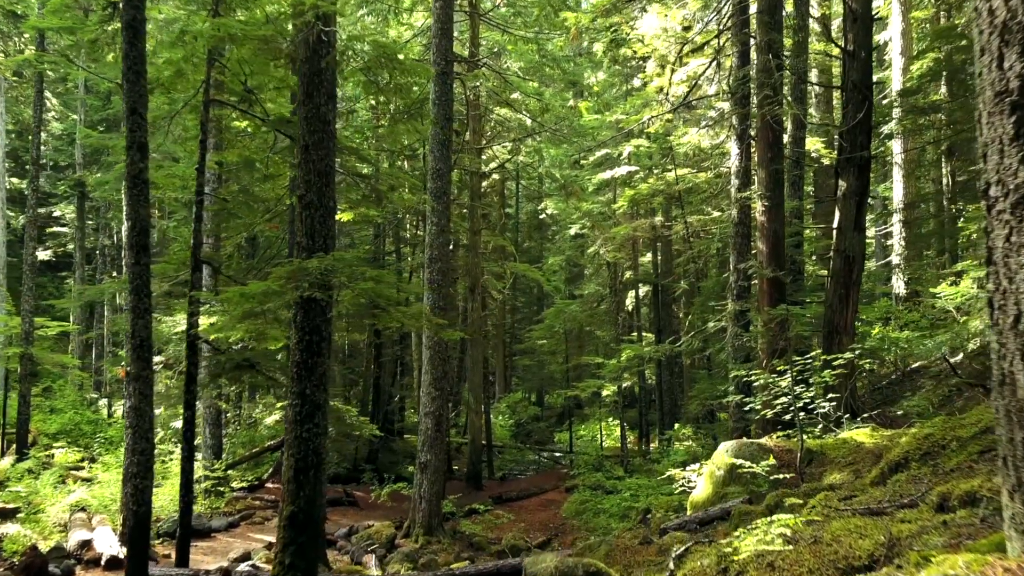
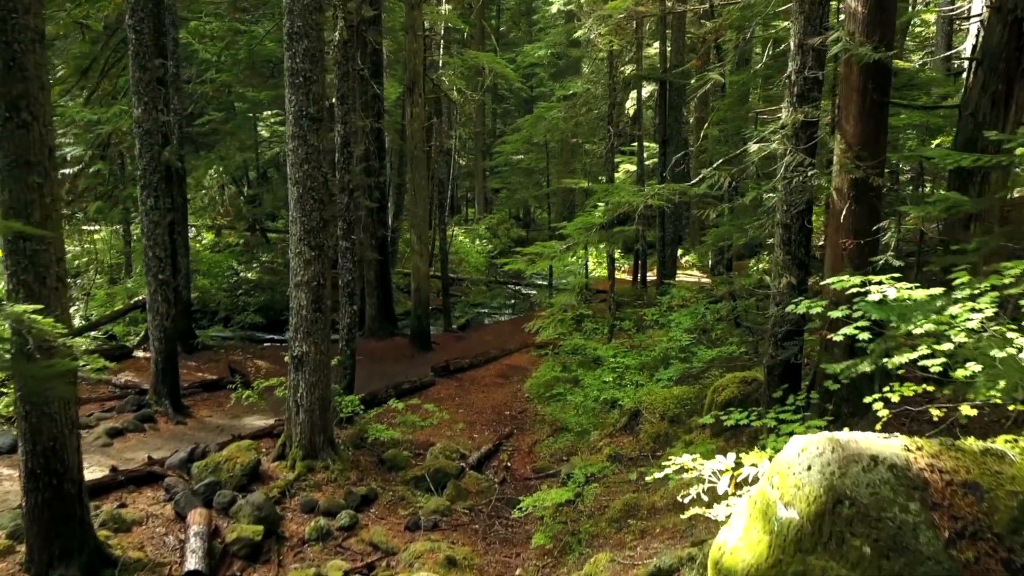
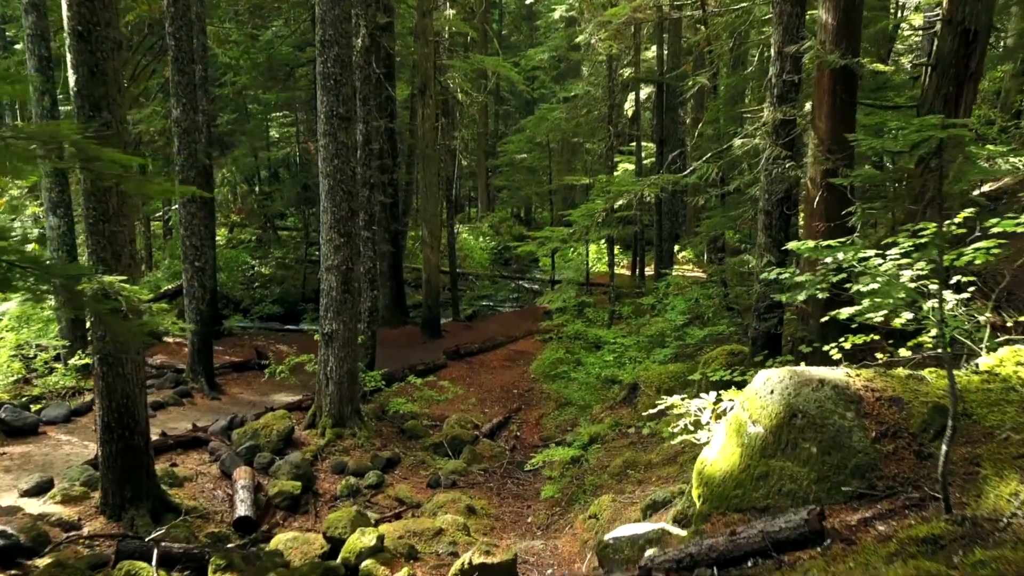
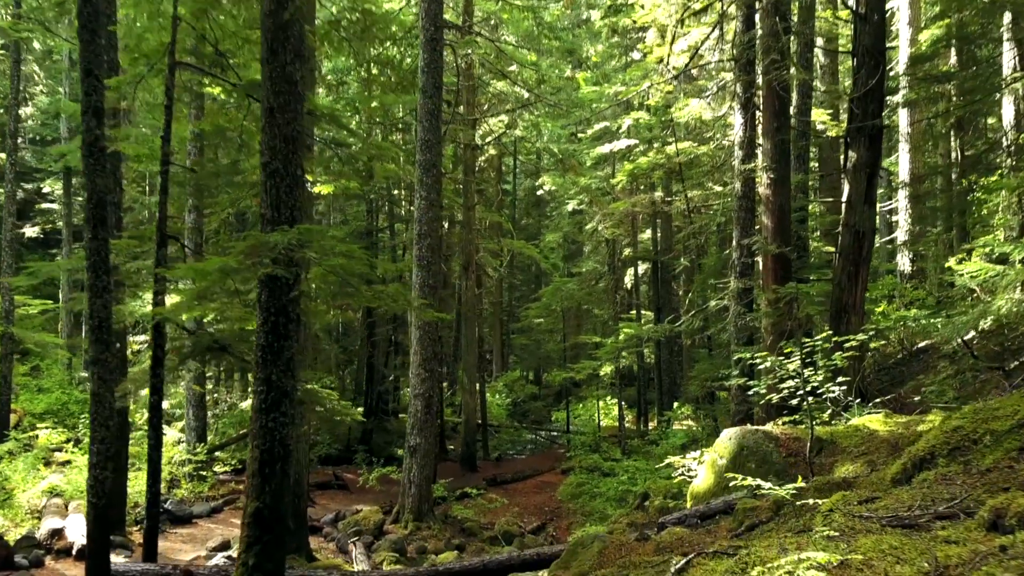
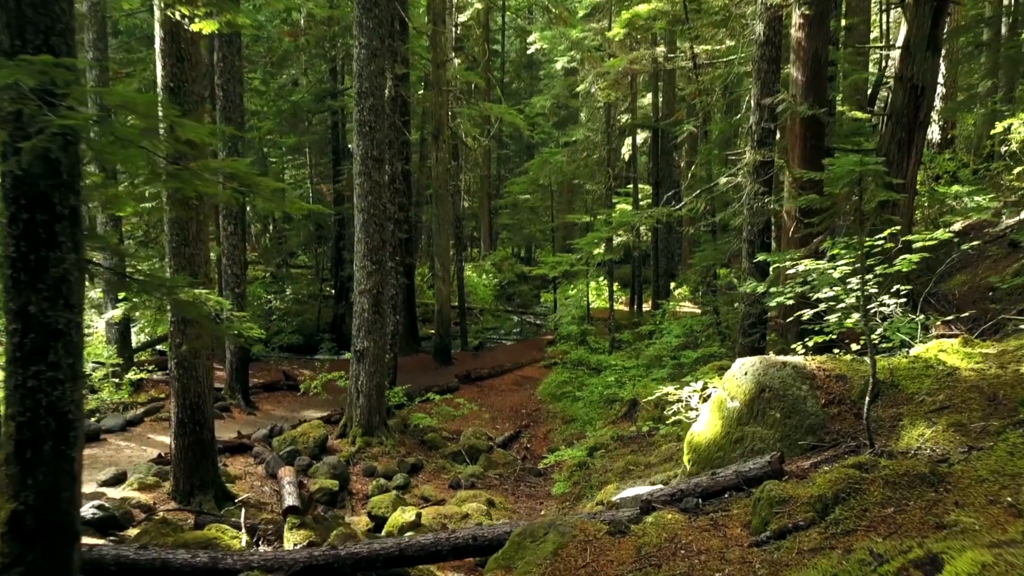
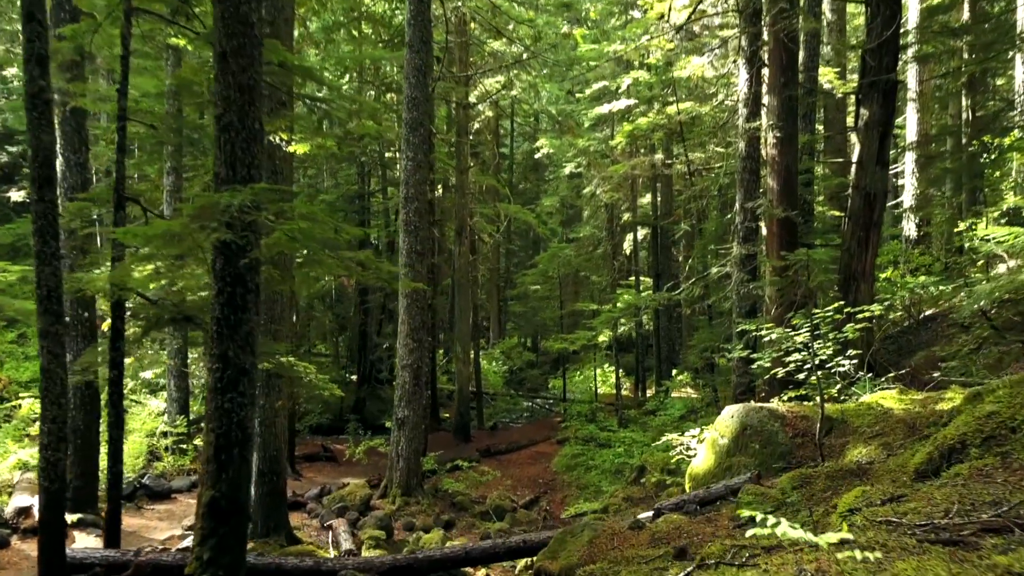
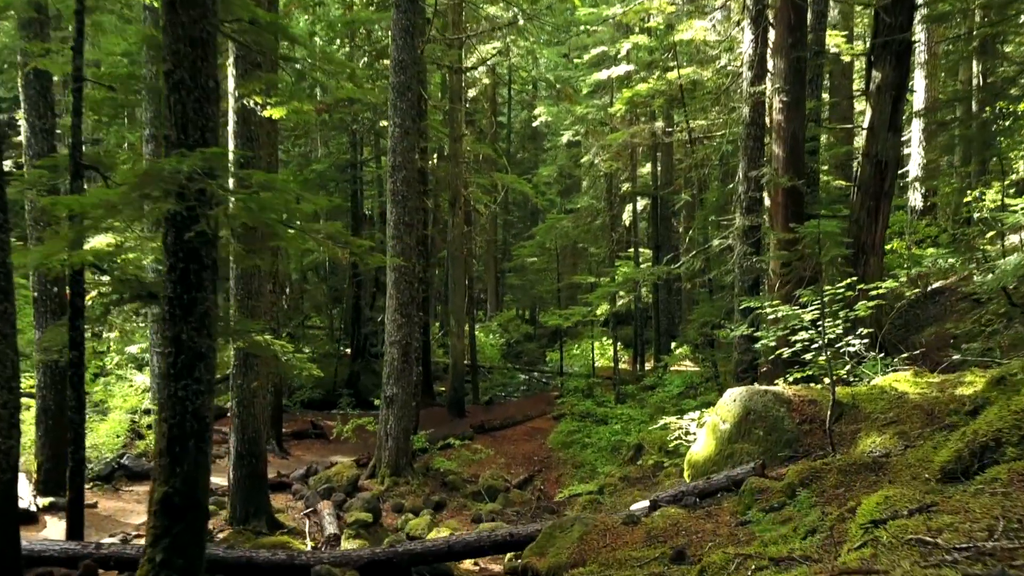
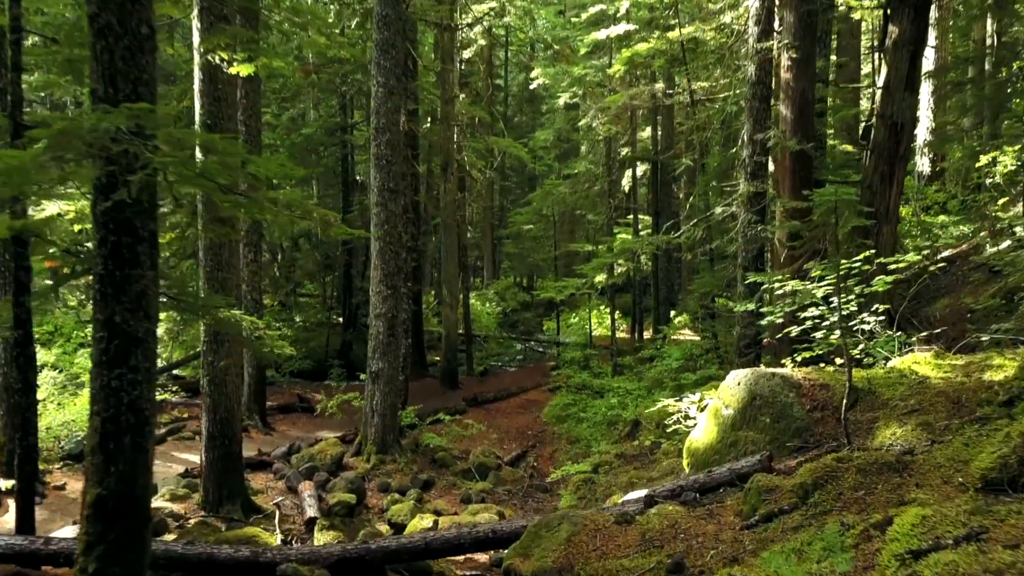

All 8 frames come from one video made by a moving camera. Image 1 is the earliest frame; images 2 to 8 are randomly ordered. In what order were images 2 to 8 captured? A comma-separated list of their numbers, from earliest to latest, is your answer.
4, 6, 7, 8, 5, 3, 2
